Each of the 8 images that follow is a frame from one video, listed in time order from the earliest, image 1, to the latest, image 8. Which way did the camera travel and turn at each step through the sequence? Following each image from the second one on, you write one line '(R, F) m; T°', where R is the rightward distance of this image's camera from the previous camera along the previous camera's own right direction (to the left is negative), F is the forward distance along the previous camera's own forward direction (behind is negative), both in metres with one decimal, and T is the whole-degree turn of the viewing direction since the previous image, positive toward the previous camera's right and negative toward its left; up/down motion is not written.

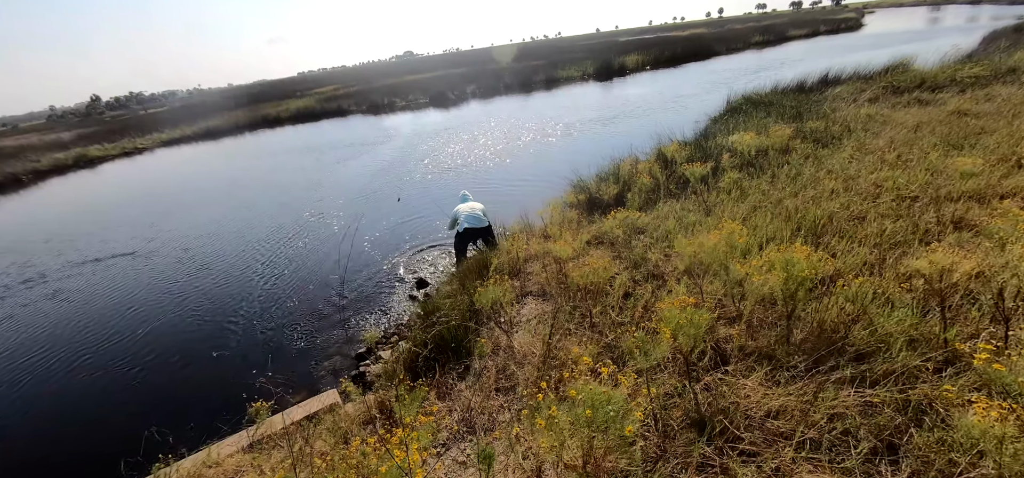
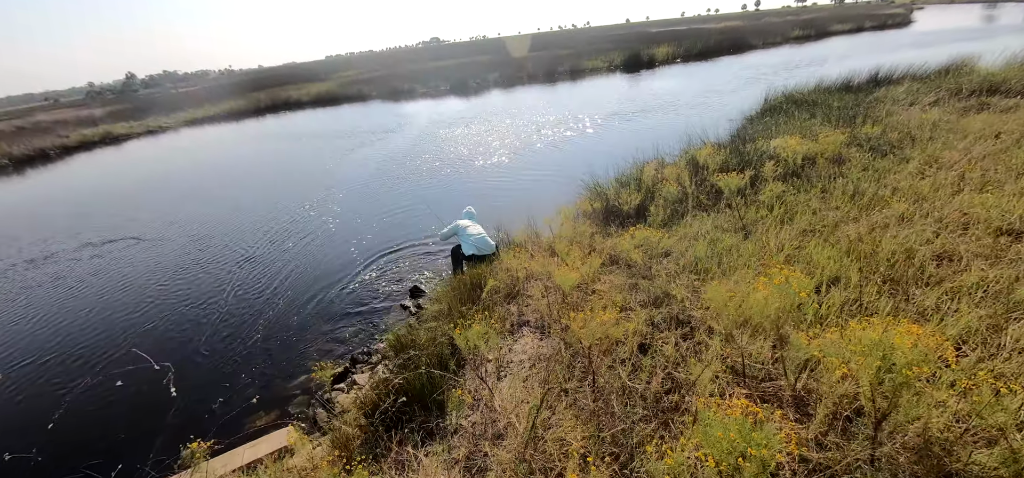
(+0.2, +0.9) m; -3°
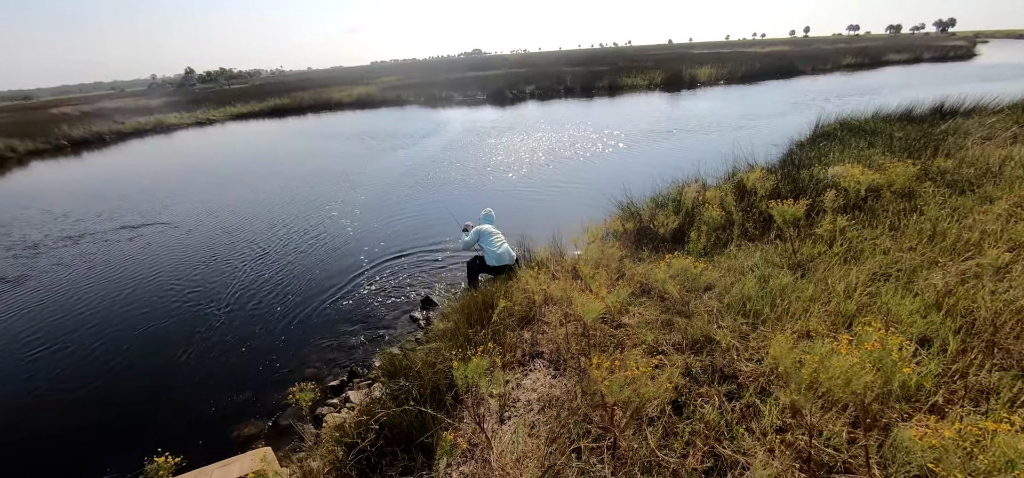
(+0.1, +0.5) m; -4°
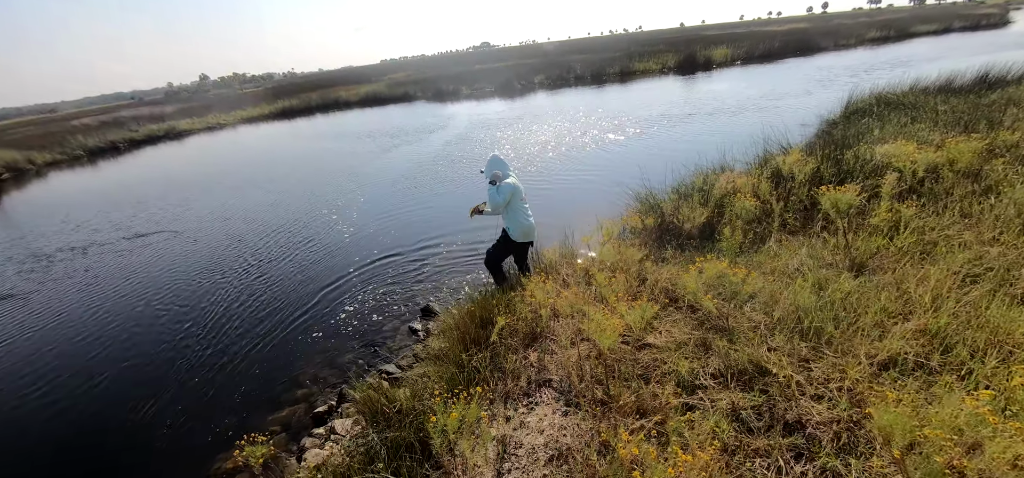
(+0.1, +0.7) m; -2°
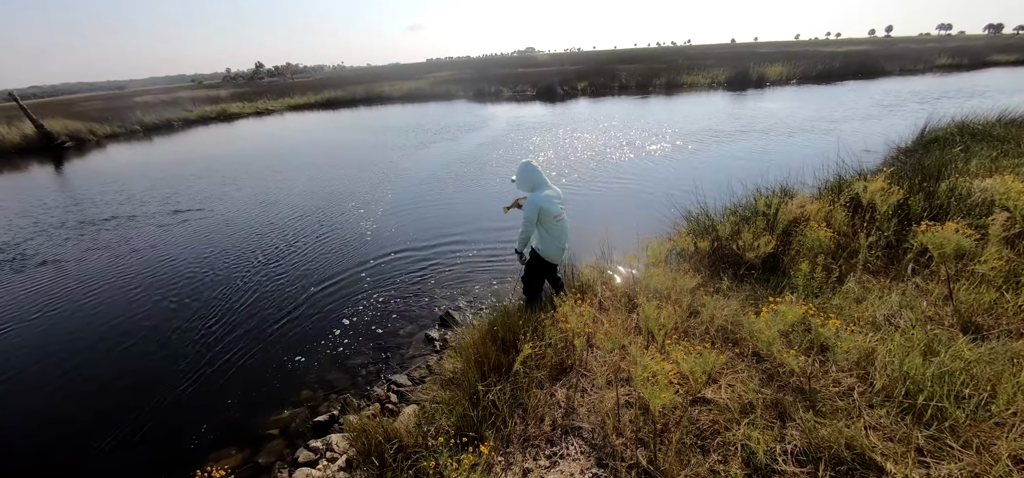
(-0.1, +0.5) m; -4°
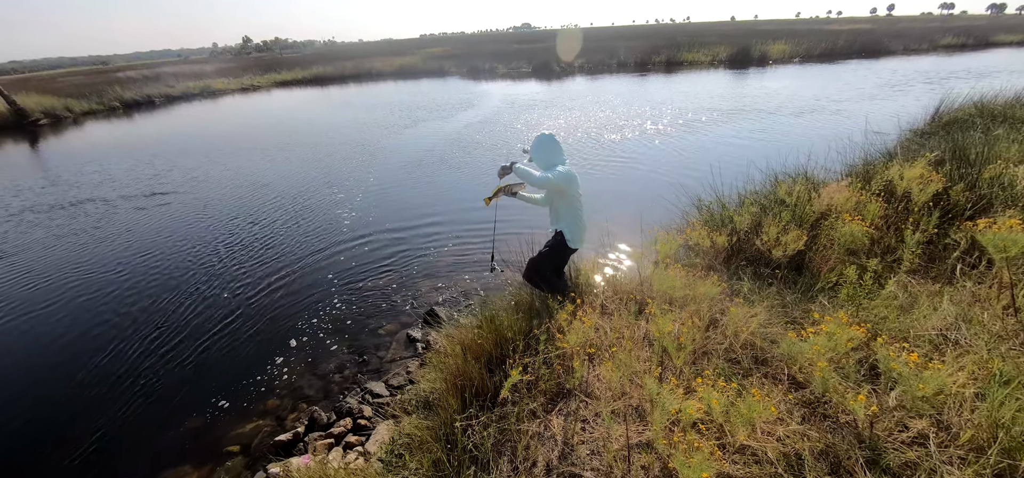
(+0.1, +0.6) m; +1°
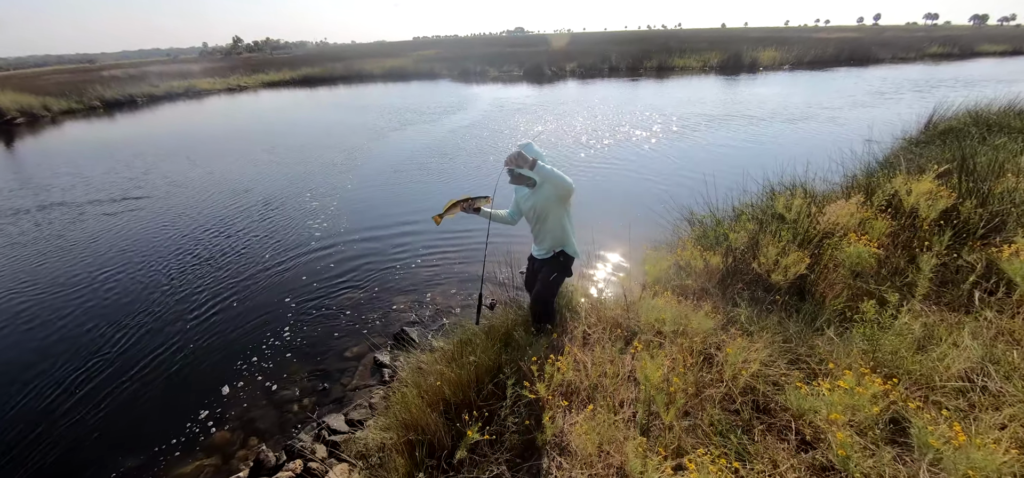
(+0.2, +0.4) m; +1°
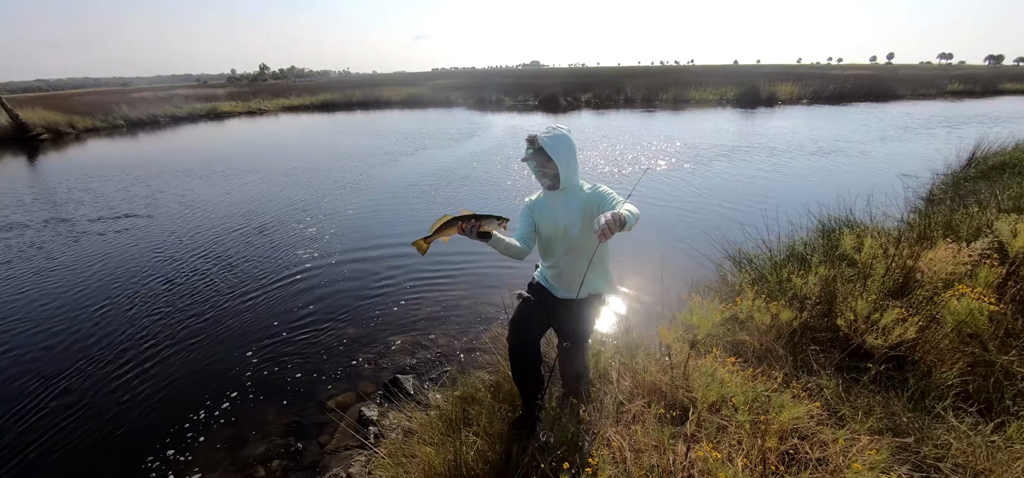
(0.0, +0.7) m; -2°
